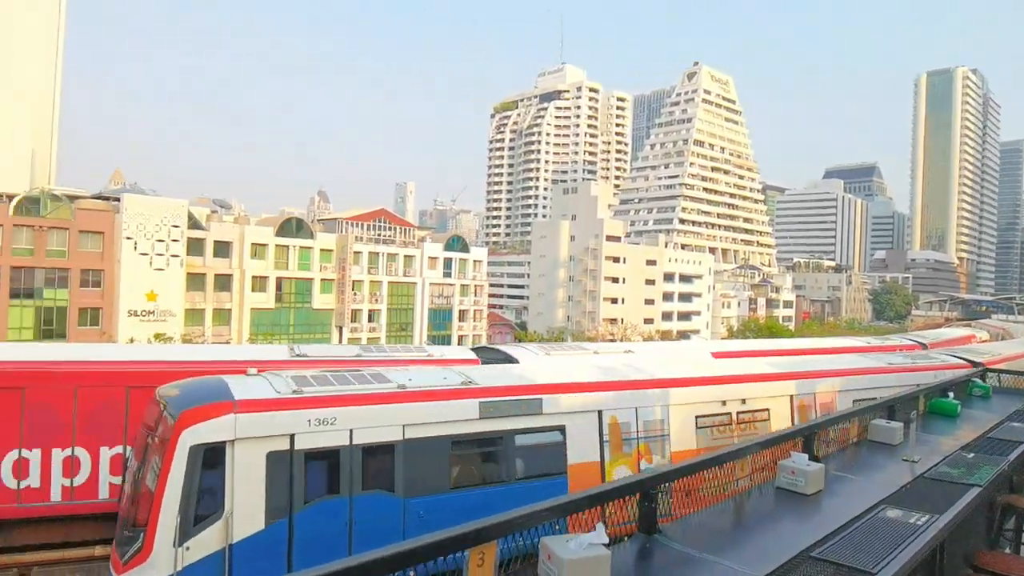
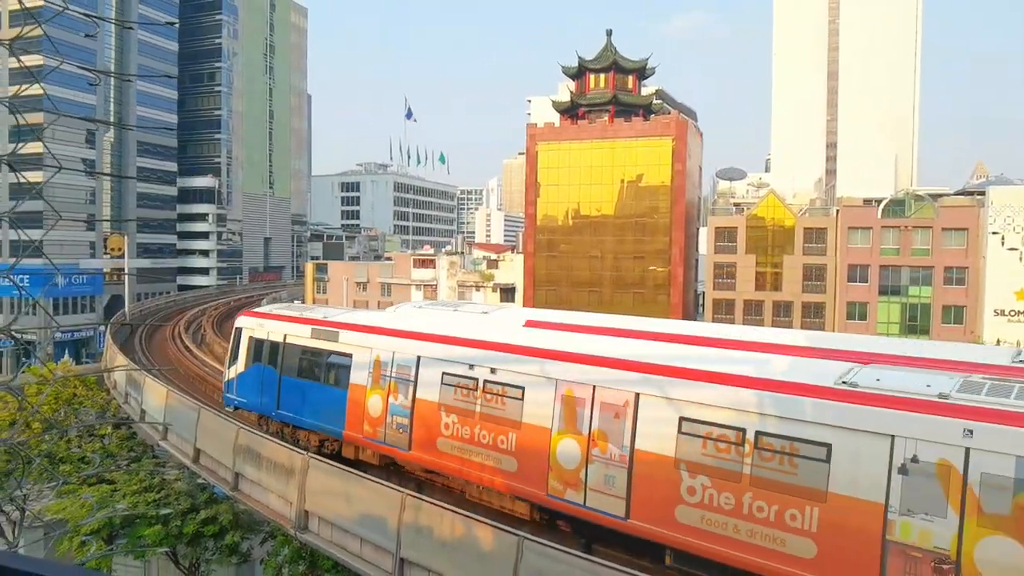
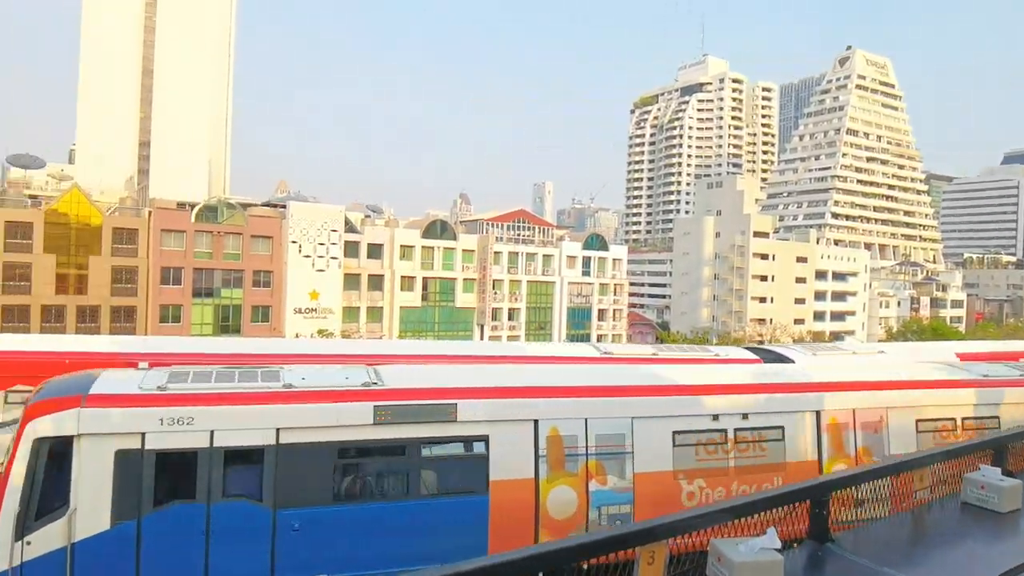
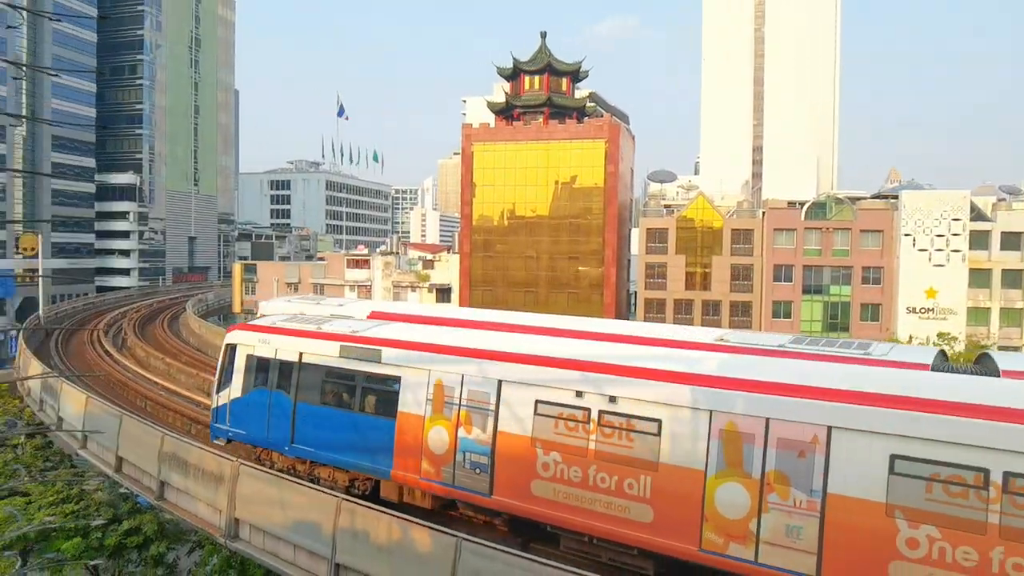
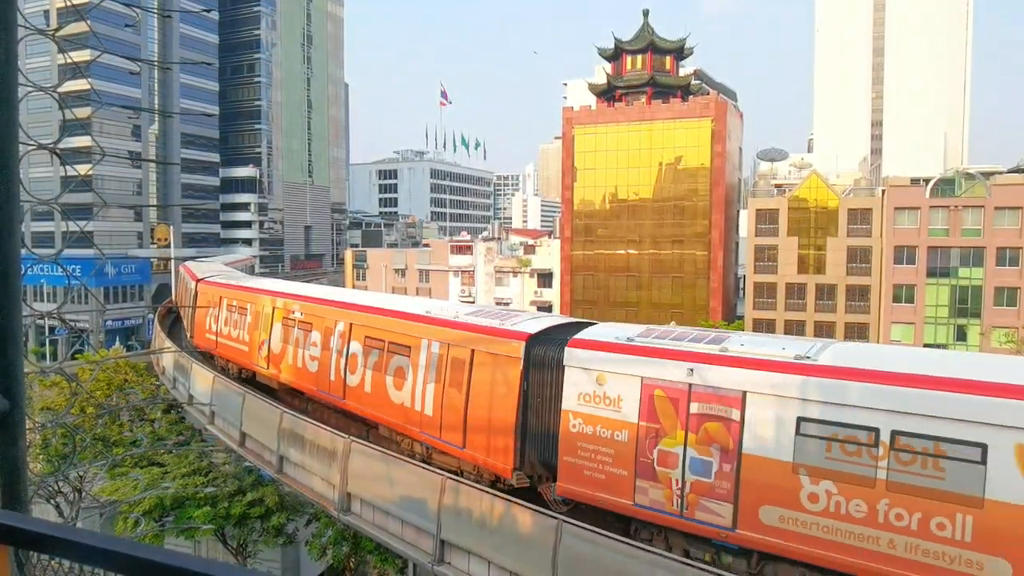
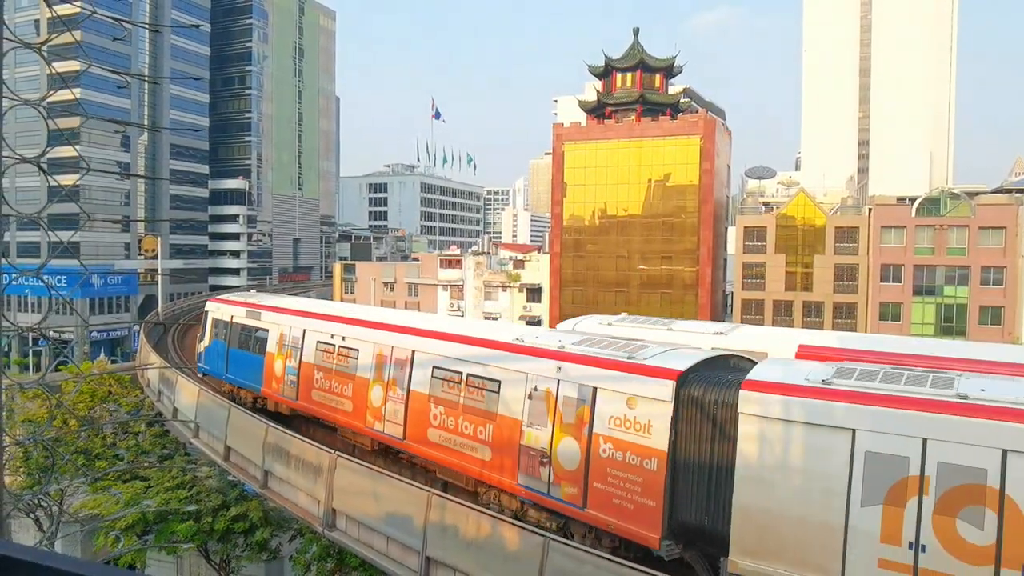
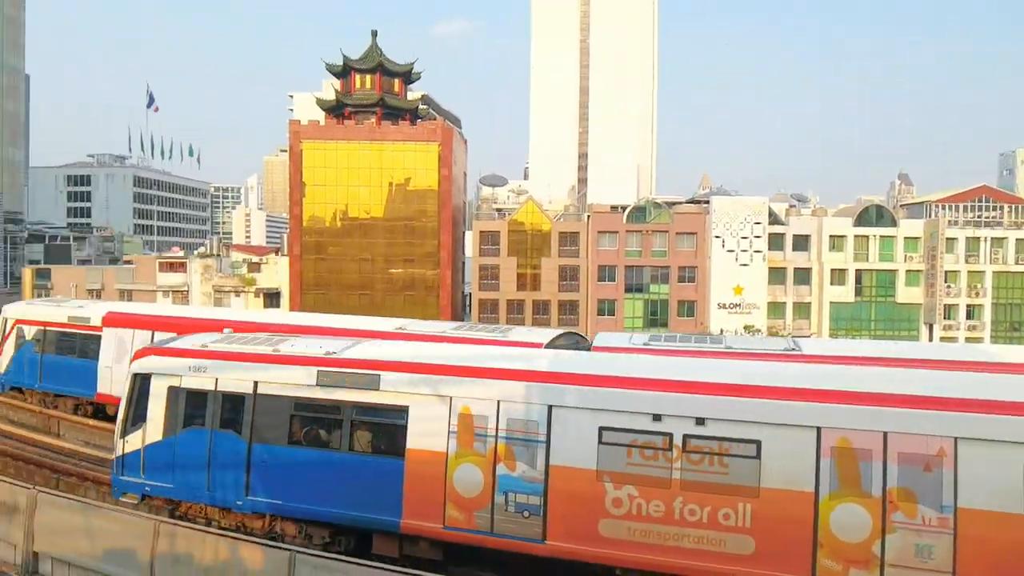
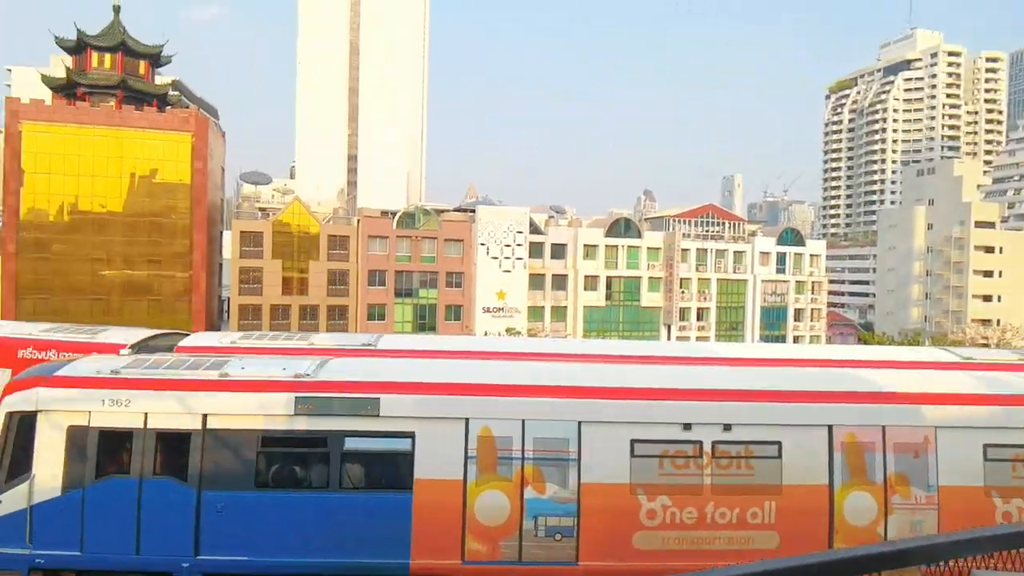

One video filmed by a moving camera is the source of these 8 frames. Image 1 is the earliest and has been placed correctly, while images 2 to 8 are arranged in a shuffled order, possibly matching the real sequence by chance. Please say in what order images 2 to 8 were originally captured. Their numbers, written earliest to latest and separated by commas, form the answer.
3, 8, 7, 4, 2, 6, 5
